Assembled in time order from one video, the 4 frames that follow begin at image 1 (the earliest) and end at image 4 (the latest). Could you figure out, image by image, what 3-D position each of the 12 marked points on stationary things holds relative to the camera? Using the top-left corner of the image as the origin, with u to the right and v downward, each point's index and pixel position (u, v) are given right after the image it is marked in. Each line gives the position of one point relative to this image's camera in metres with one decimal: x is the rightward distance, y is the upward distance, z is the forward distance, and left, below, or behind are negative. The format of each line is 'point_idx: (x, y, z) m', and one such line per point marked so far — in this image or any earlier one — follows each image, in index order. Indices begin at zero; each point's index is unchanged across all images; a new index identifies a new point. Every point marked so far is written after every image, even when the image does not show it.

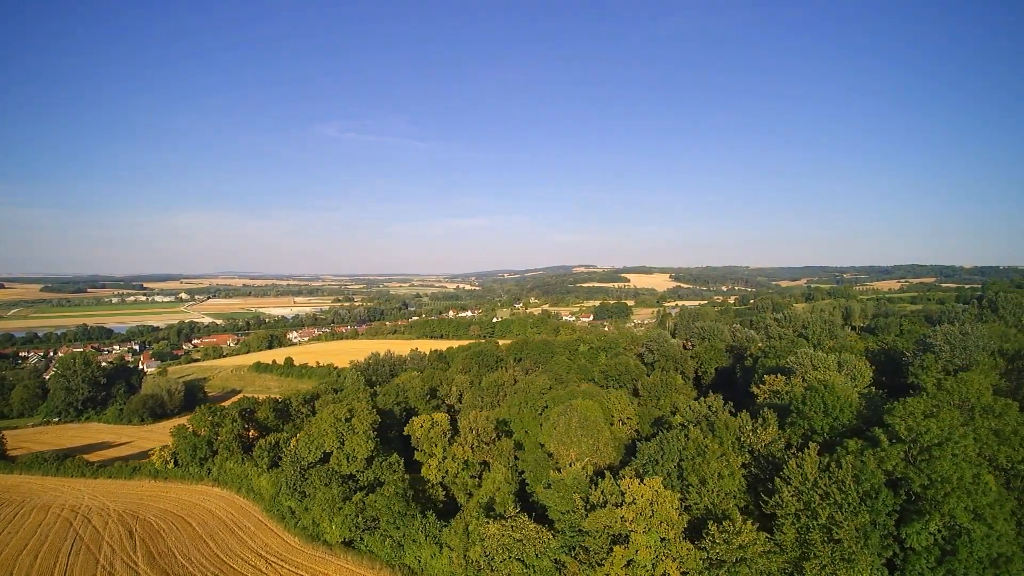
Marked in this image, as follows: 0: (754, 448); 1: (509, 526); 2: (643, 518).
0: (+7.5, -5.1, +16.1) m
1: (-0.2, -7.7, +16.3) m
2: (+3.3, -6.0, +13.0) m
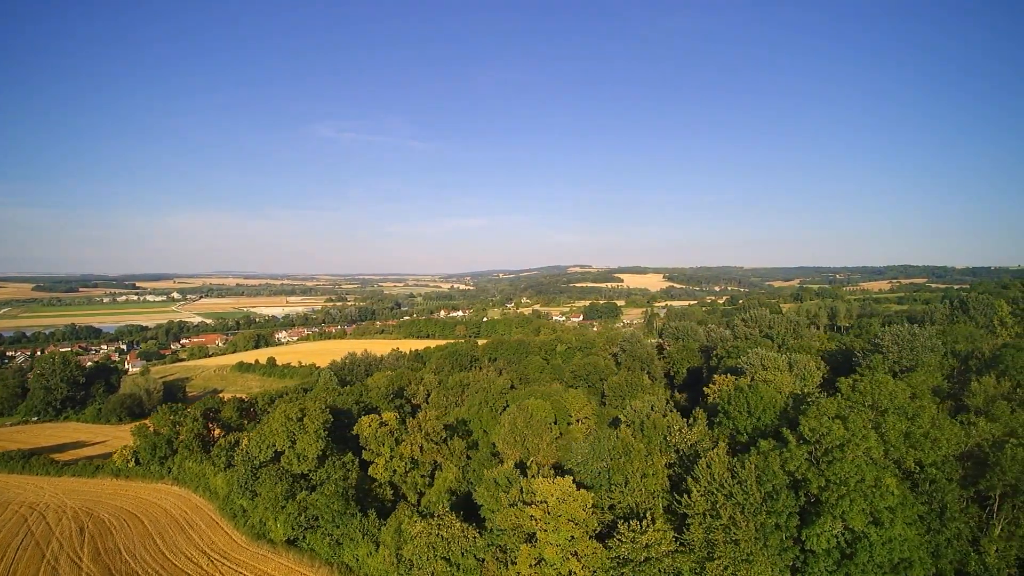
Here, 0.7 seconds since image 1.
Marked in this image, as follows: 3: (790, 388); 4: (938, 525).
0: (+5.2, -5.0, +16.0) m
1: (-2.5, -7.6, +16.2) m
2: (+1.0, -5.9, +12.9) m
3: (+10.7, -3.9, +19.5) m
4: (+10.2, -5.7, +12.1) m
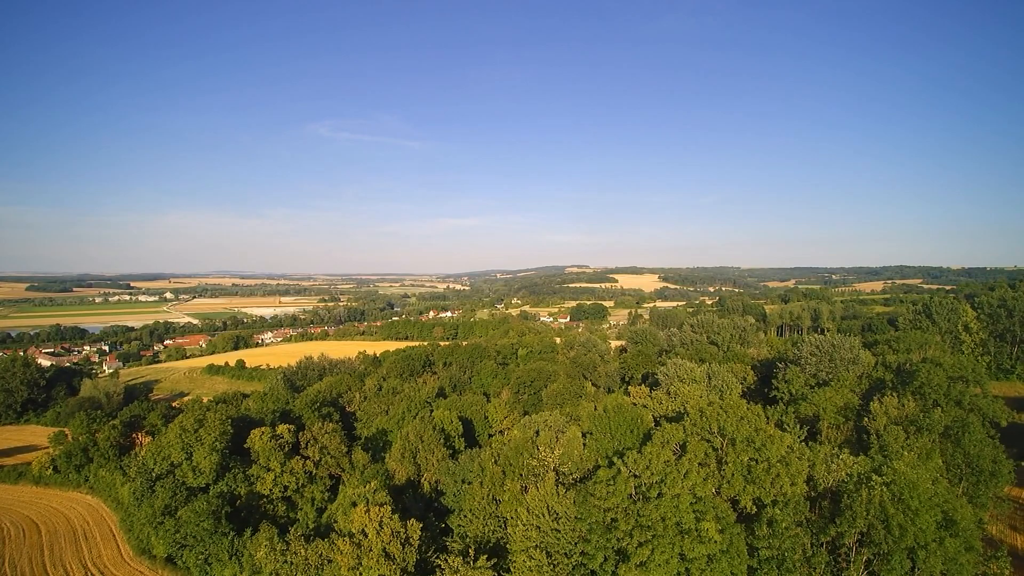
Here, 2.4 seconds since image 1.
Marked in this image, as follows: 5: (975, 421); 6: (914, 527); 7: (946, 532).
0: (+0.8, -5.3, +14.7) m
1: (-6.9, -7.9, +14.8) m
2: (-3.3, -6.1, +11.5) m
3: (+6.4, -4.1, +18.2) m
4: (+5.9, -6.0, +10.7) m
5: (+12.9, -3.8, +14.2) m
6: (+8.3, -4.9, +10.4) m
7: (+9.2, -5.1, +10.6) m
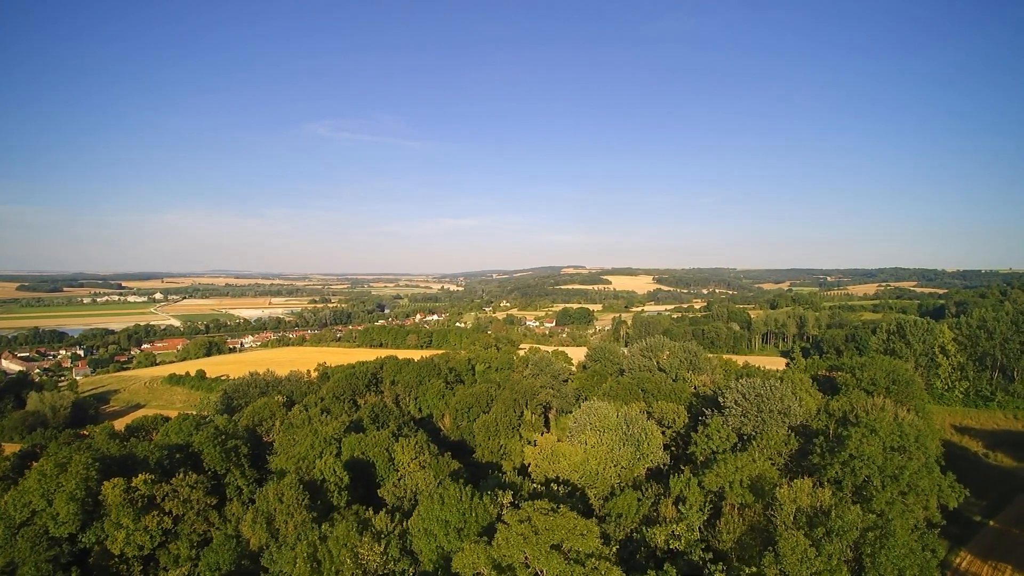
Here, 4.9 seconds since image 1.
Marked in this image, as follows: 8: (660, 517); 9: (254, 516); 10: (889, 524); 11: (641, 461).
0: (-3.4, -6.5, +11.7) m
1: (-11.1, -9.1, +11.8) m
2: (-7.6, -7.4, +8.6) m
3: (+2.1, -5.4, +15.2) m
4: (+1.6, -7.3, +7.8) m
5: (+8.7, -5.1, +11.3) m
6: (+4.1, -6.1, +7.4) m
7: (+4.9, -6.4, +7.7) m
8: (+4.0, -6.2, +13.7) m
9: (-9.0, -8.0, +17.9) m
10: (+8.3, -5.0, +11.1) m
11: (+4.5, -6.1, +17.7) m
